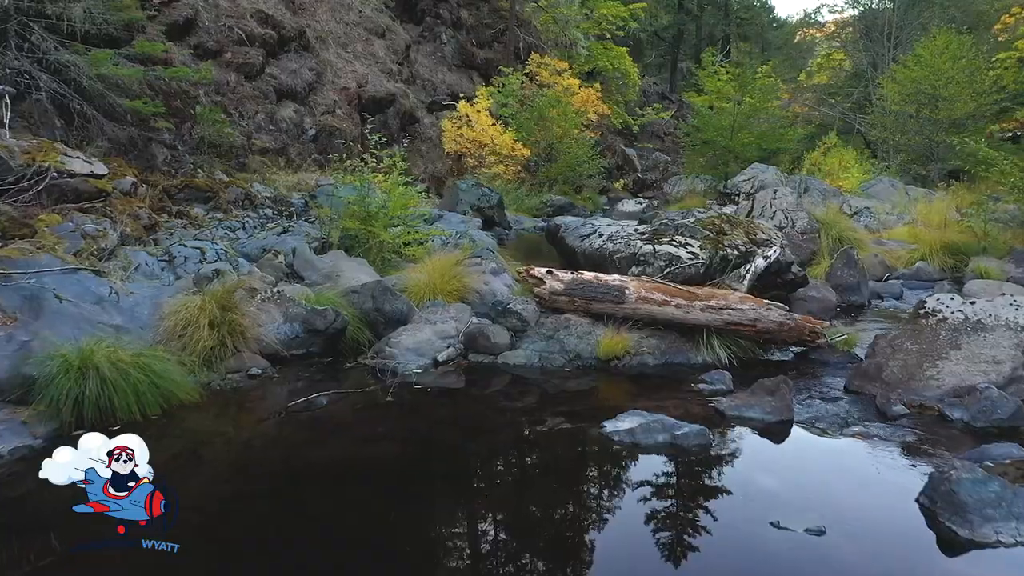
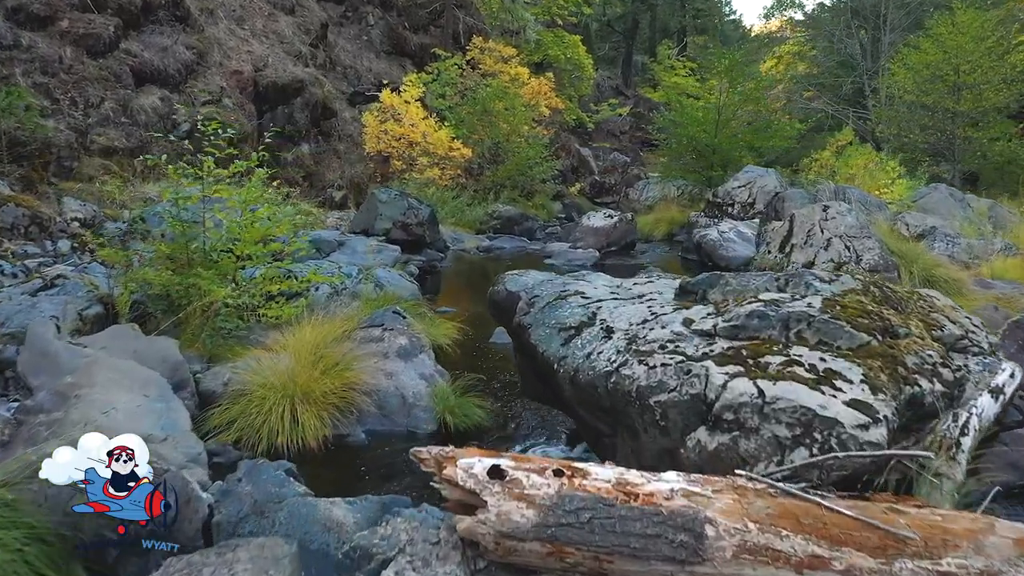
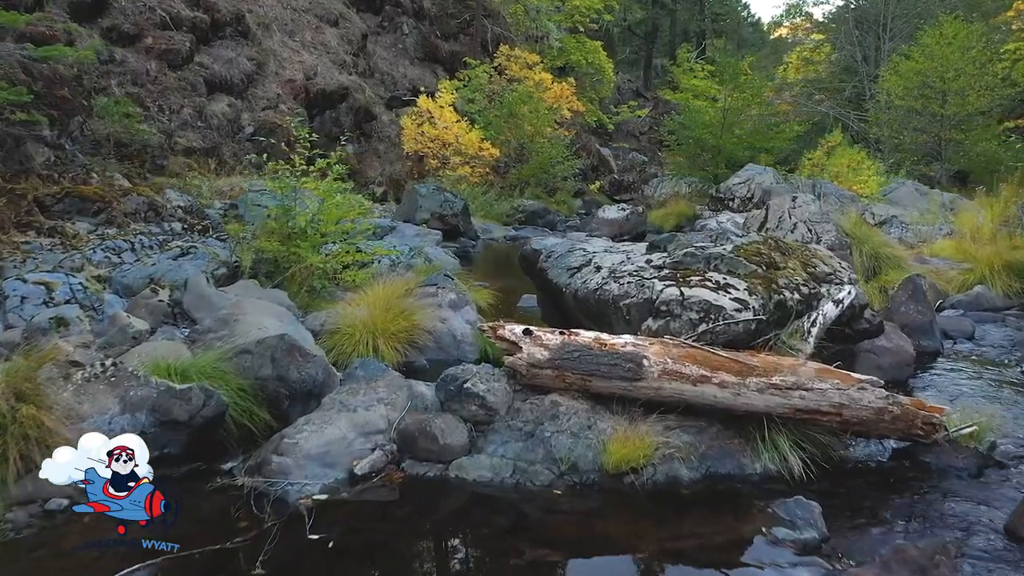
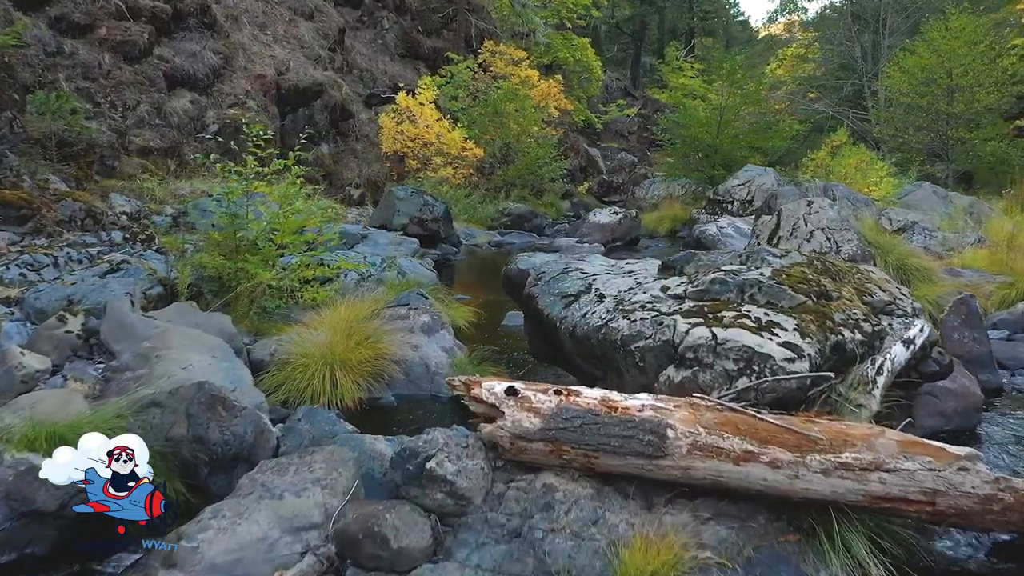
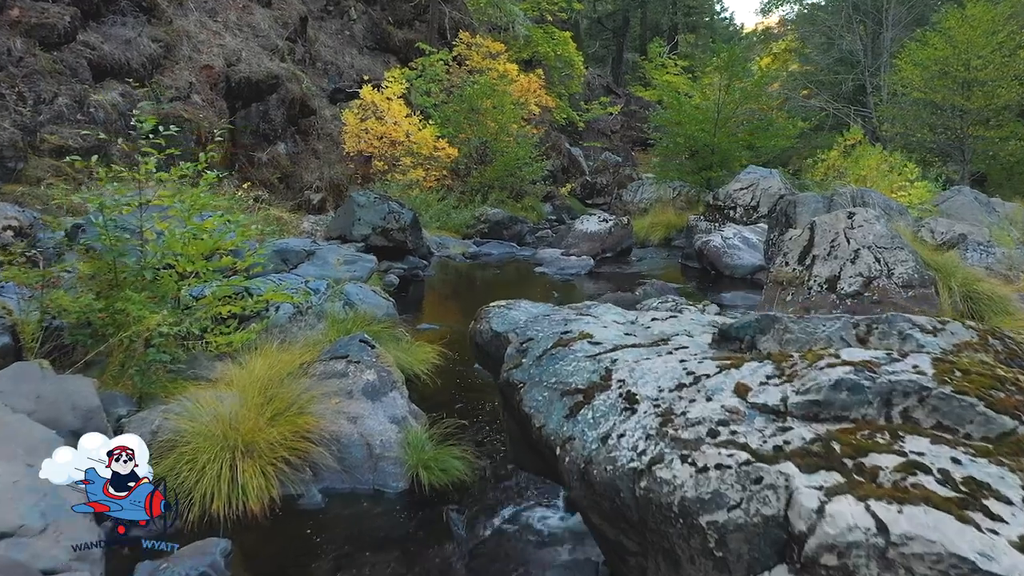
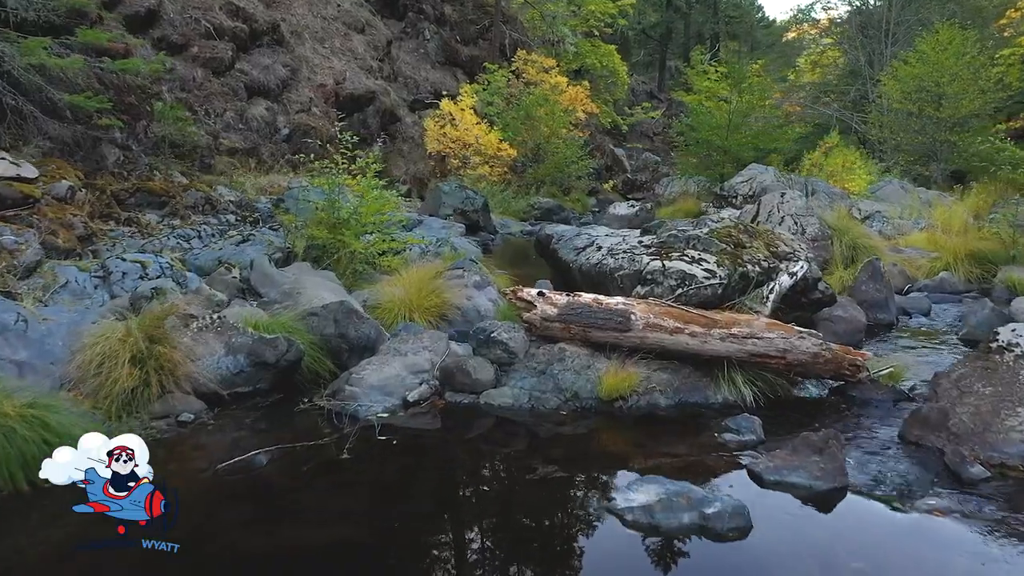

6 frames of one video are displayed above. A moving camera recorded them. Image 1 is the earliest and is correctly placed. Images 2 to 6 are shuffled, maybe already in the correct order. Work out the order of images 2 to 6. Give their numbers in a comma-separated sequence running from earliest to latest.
6, 3, 4, 2, 5
